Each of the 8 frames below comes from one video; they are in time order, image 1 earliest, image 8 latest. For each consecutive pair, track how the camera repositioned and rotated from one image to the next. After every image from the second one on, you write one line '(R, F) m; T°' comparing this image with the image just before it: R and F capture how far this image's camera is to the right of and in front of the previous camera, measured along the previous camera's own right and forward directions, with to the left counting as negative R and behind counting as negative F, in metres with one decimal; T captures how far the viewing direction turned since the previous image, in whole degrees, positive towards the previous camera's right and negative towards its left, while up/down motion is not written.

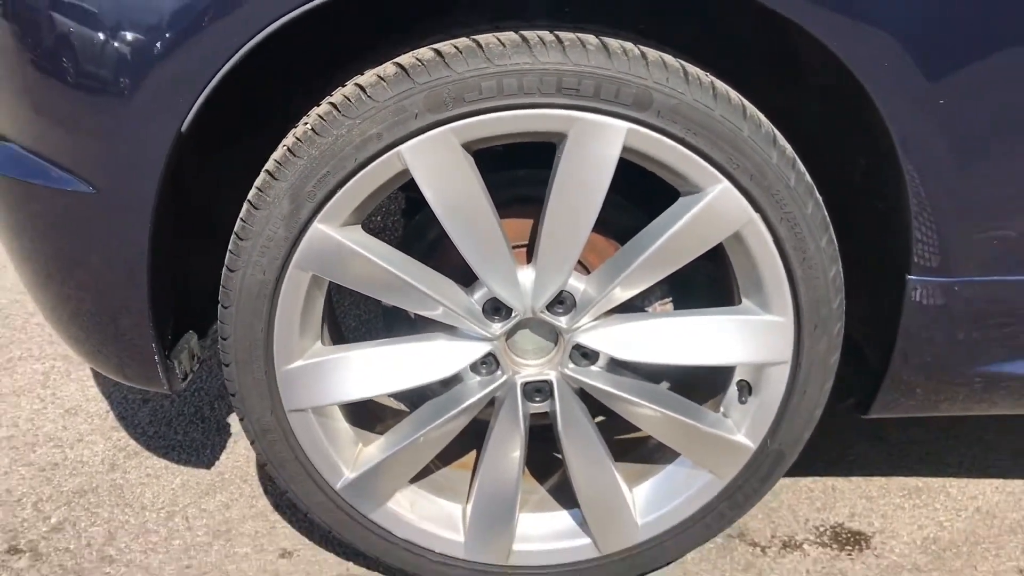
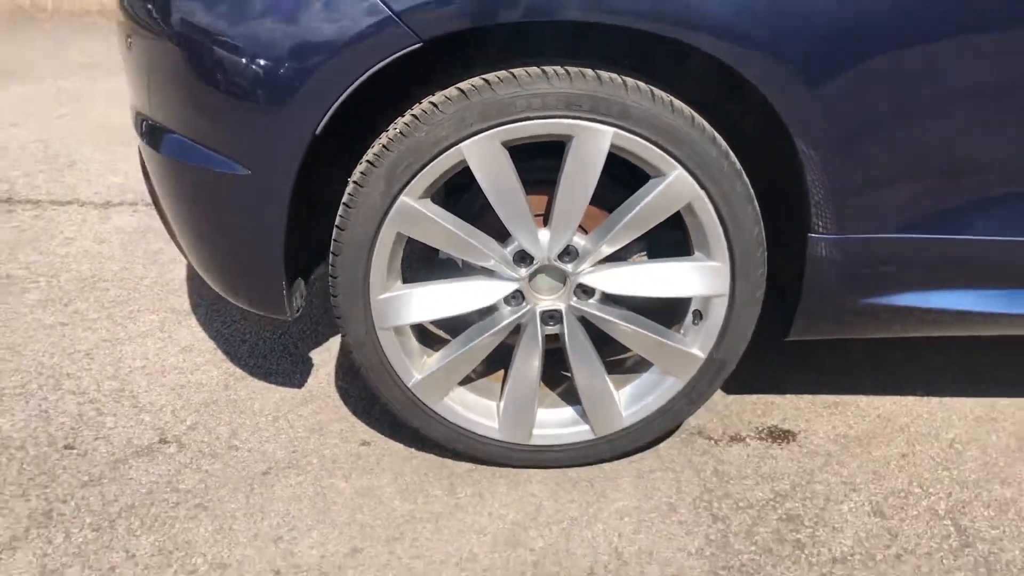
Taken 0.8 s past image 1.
(0.0, -0.5) m; 0°
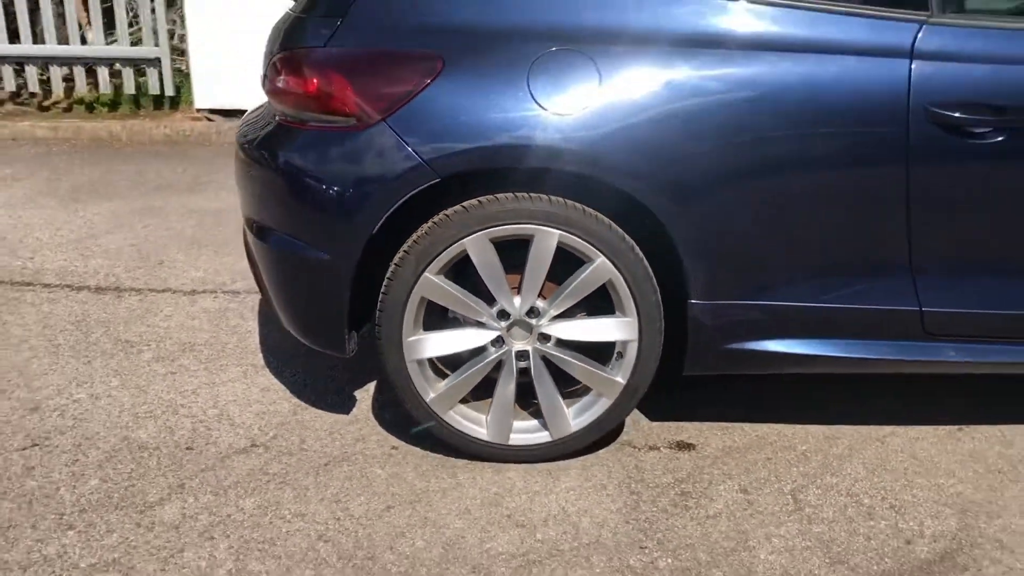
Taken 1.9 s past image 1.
(+0.1, -0.9) m; 0°
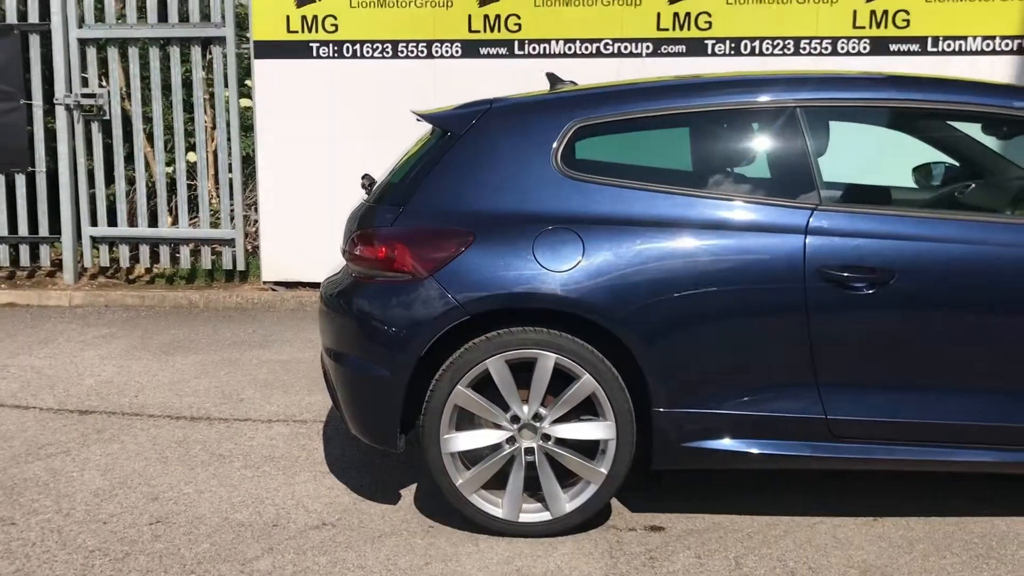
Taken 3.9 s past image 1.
(+0.1, -0.9) m; -2°
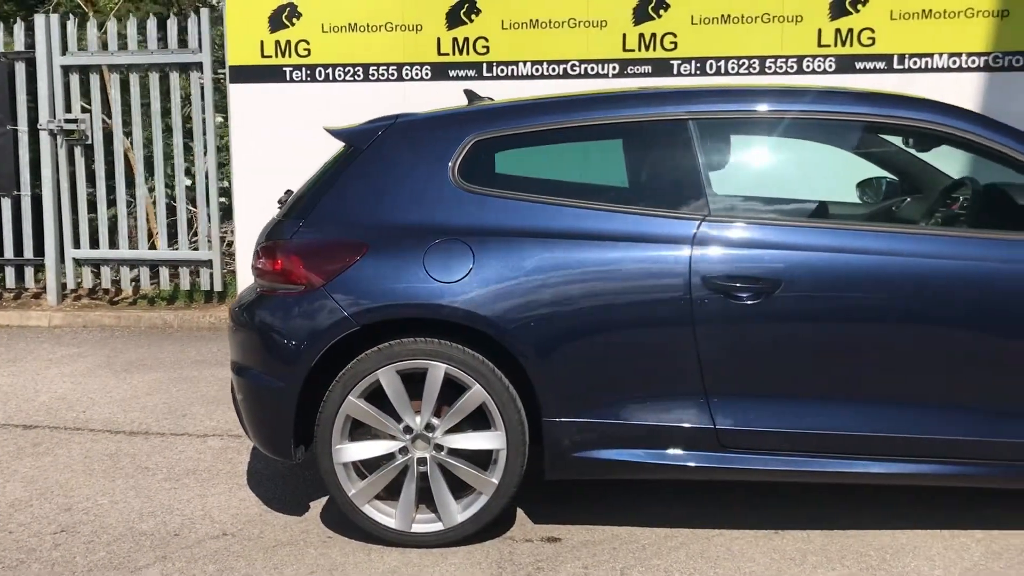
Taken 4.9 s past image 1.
(+0.5, 0.0) m; -2°
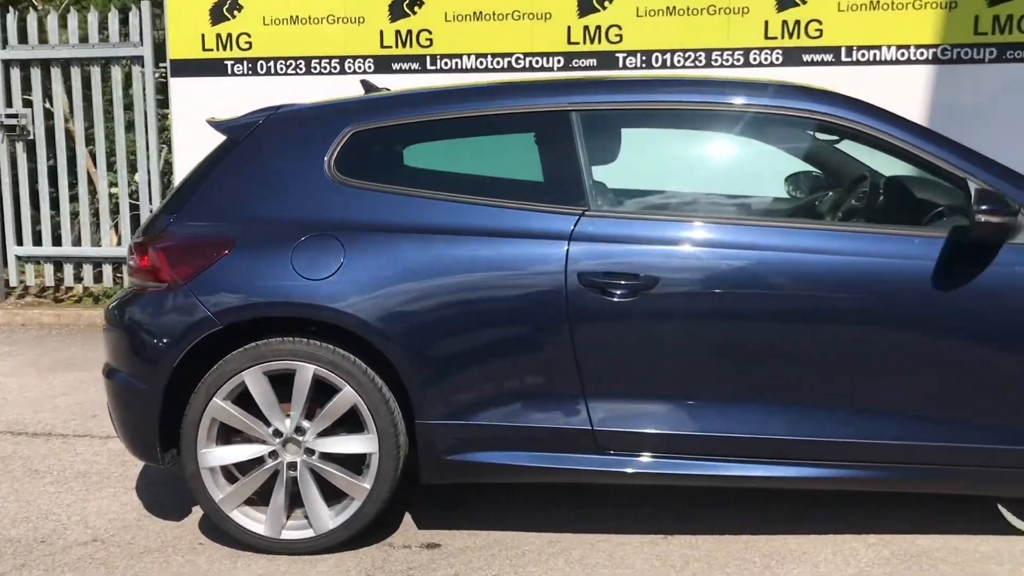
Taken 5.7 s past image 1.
(+0.4, +0.1) m; 0°
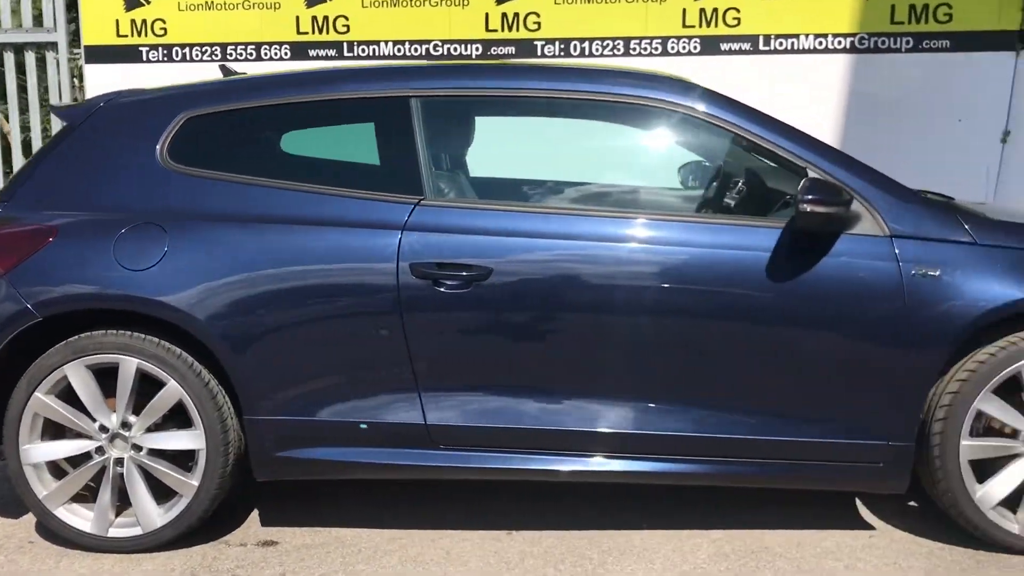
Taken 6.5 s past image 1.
(+0.5, +0.1) m; +1°
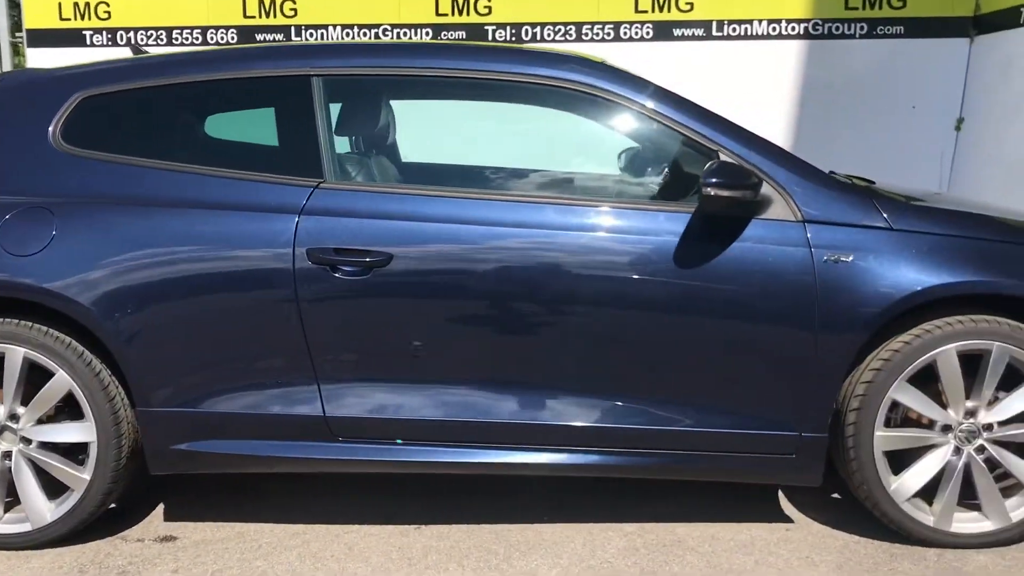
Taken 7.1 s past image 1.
(+0.3, +0.1) m; +1°
